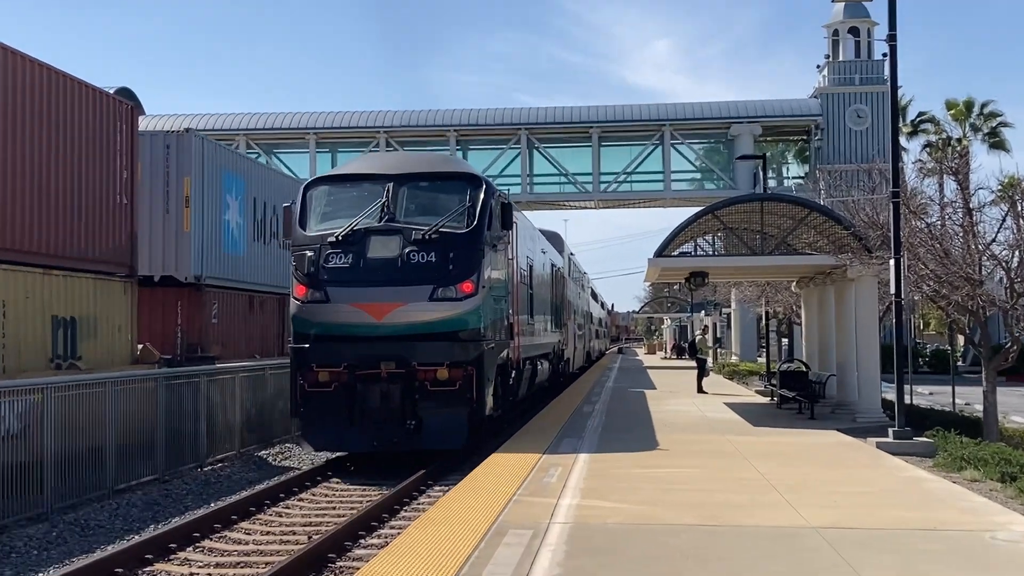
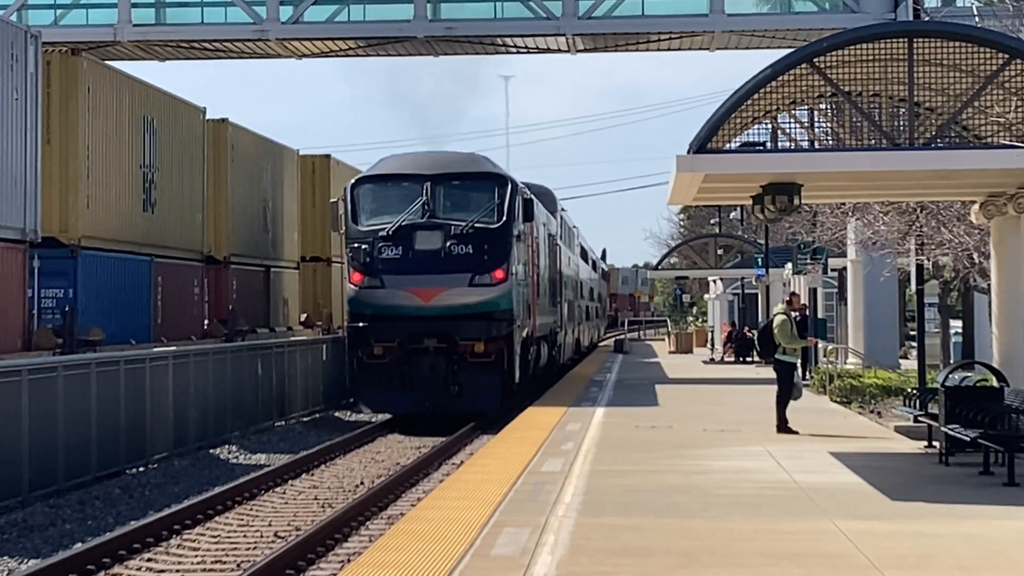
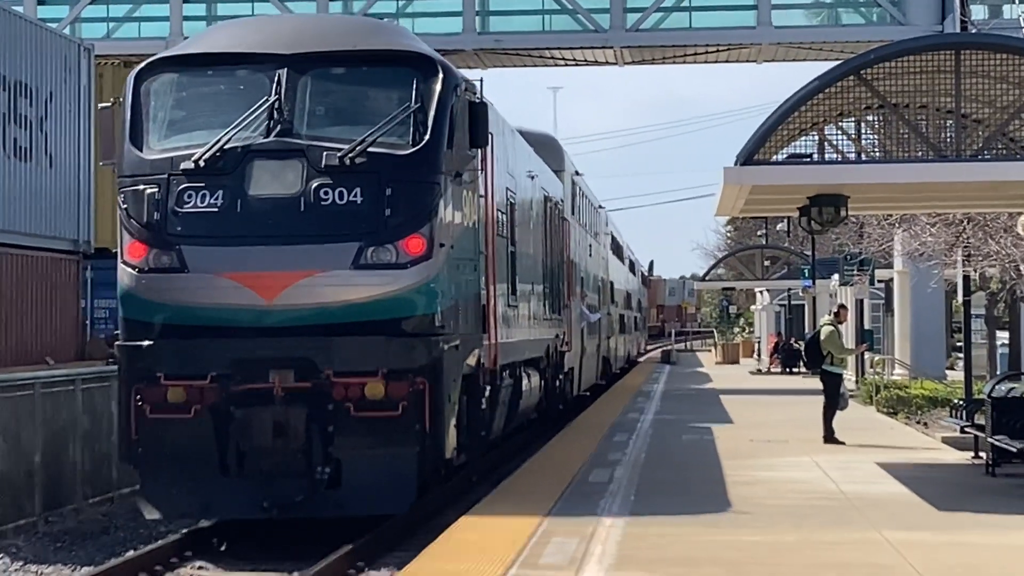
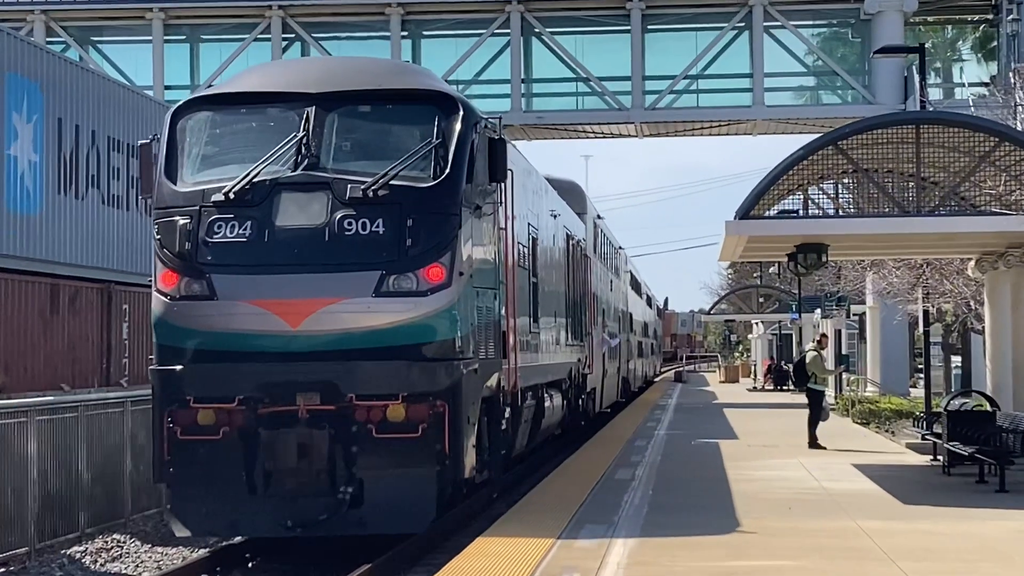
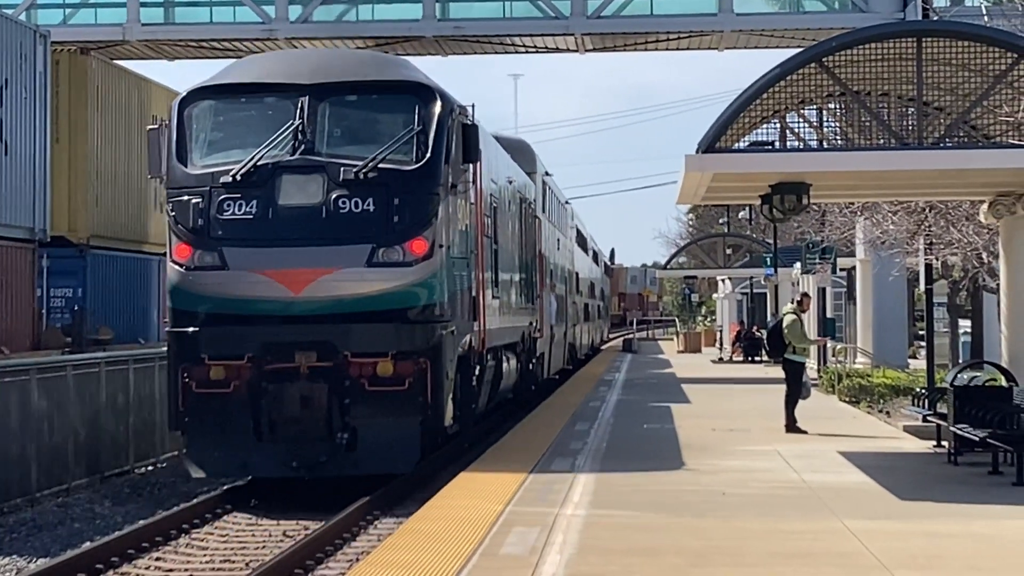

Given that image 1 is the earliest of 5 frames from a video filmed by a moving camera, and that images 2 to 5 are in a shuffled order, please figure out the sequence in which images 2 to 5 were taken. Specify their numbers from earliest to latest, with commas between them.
4, 3, 5, 2
